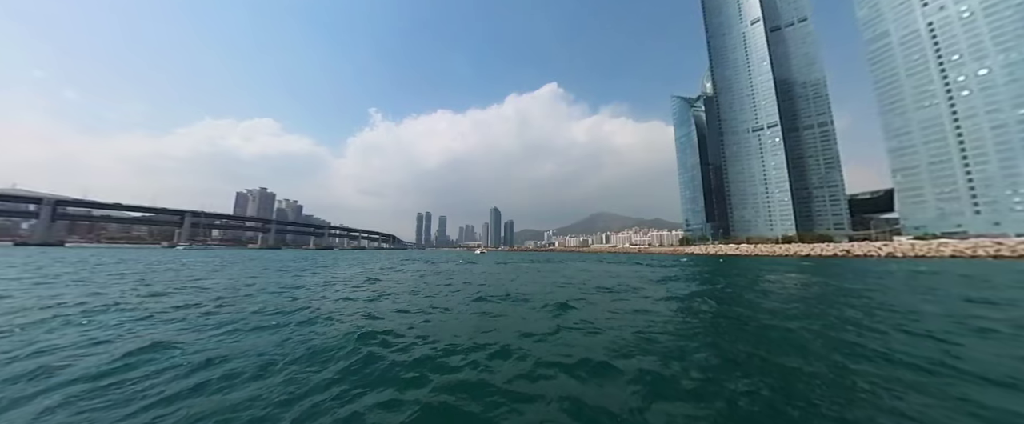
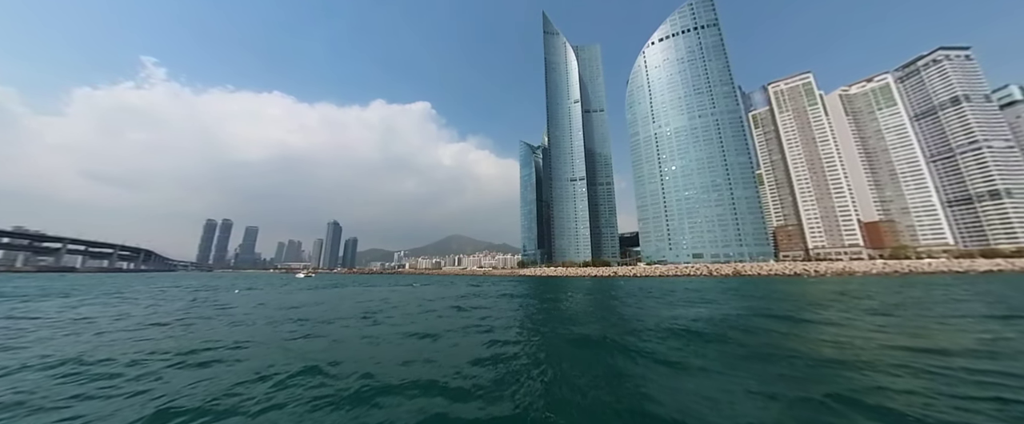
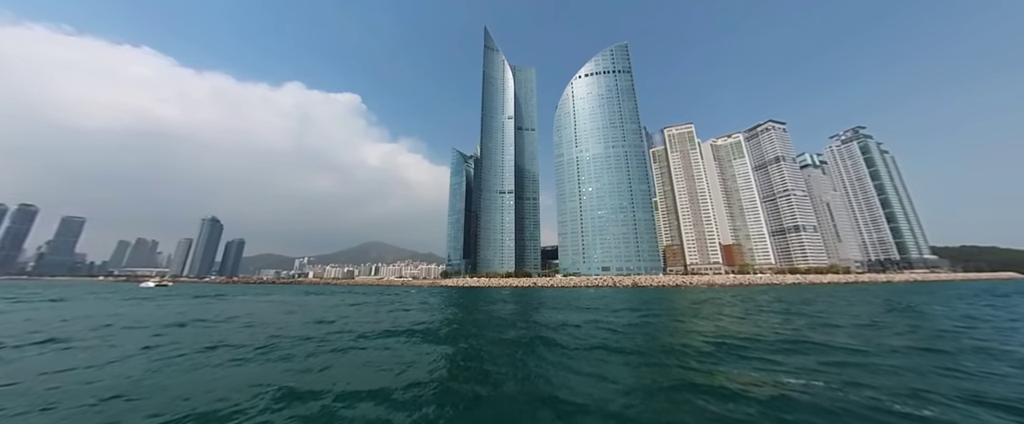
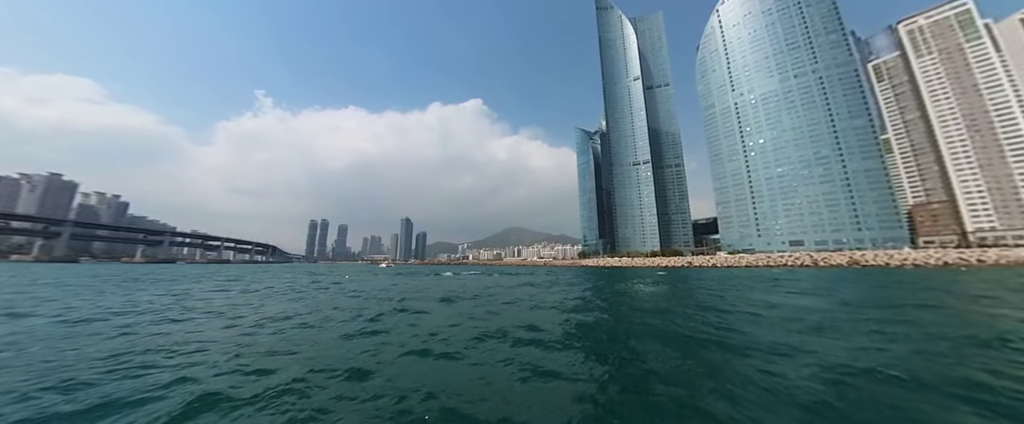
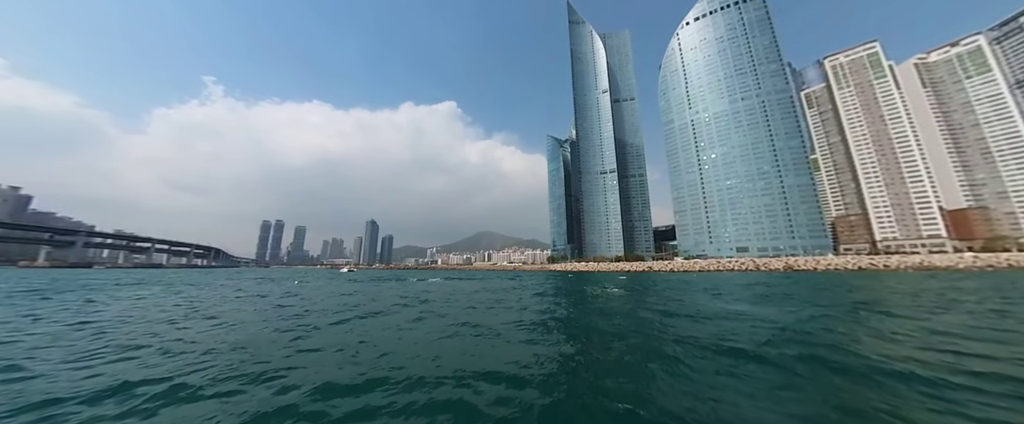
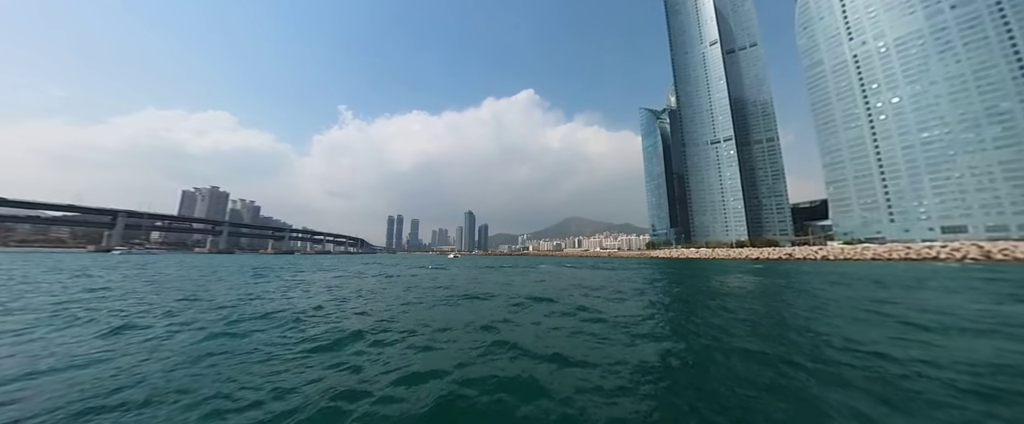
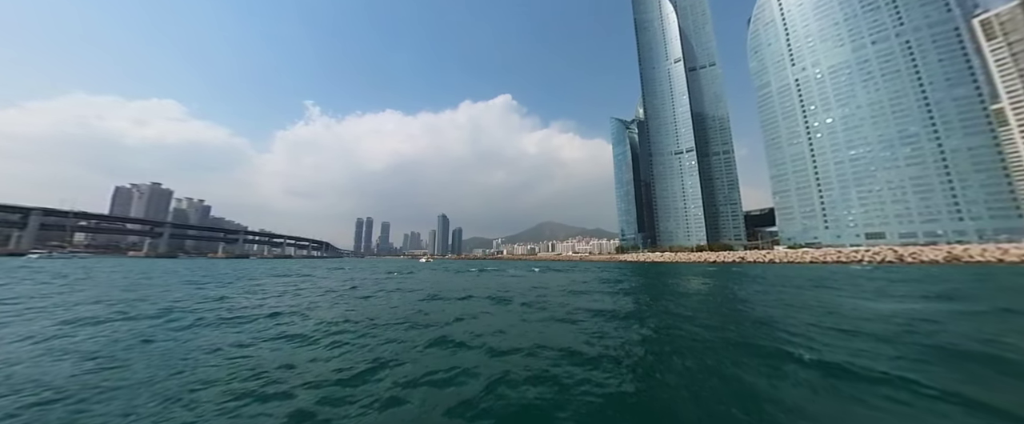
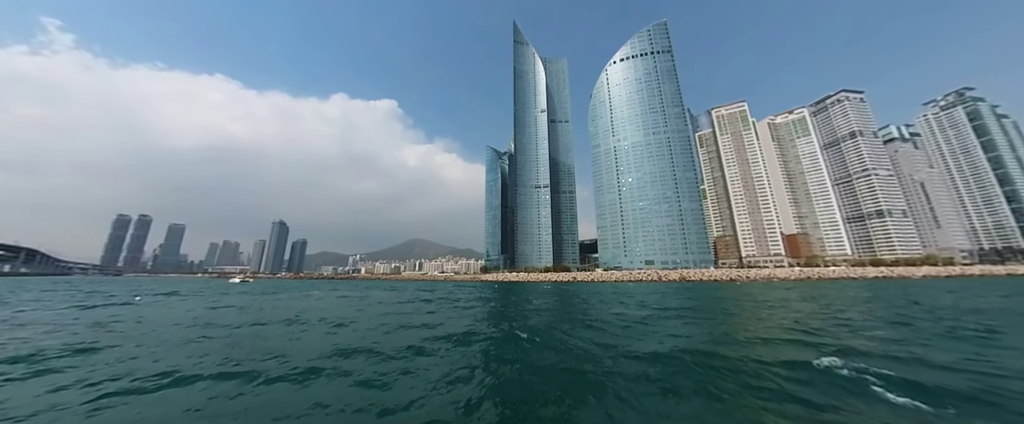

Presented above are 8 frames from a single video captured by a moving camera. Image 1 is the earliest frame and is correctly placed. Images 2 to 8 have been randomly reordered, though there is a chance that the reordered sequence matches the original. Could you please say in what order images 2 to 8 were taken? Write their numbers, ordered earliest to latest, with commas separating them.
6, 7, 4, 5, 2, 8, 3
